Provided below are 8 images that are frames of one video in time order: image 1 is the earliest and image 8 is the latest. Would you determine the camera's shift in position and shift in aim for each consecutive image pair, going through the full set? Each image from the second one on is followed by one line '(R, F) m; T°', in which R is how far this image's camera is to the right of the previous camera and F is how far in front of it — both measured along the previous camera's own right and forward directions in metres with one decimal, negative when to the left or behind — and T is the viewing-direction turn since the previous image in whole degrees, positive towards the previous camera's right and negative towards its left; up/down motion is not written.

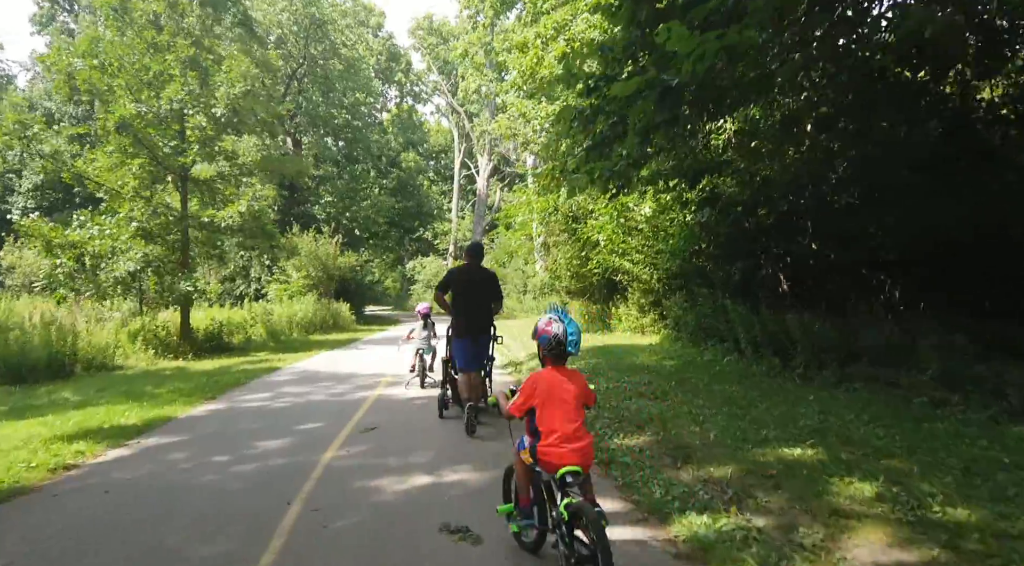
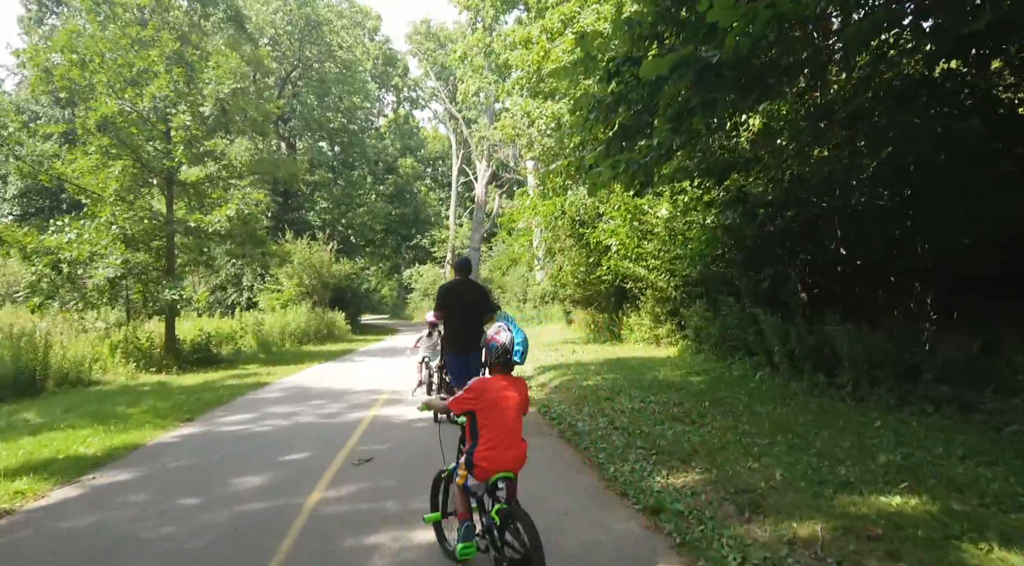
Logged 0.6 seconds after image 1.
(-0.2, +1.1) m; 0°
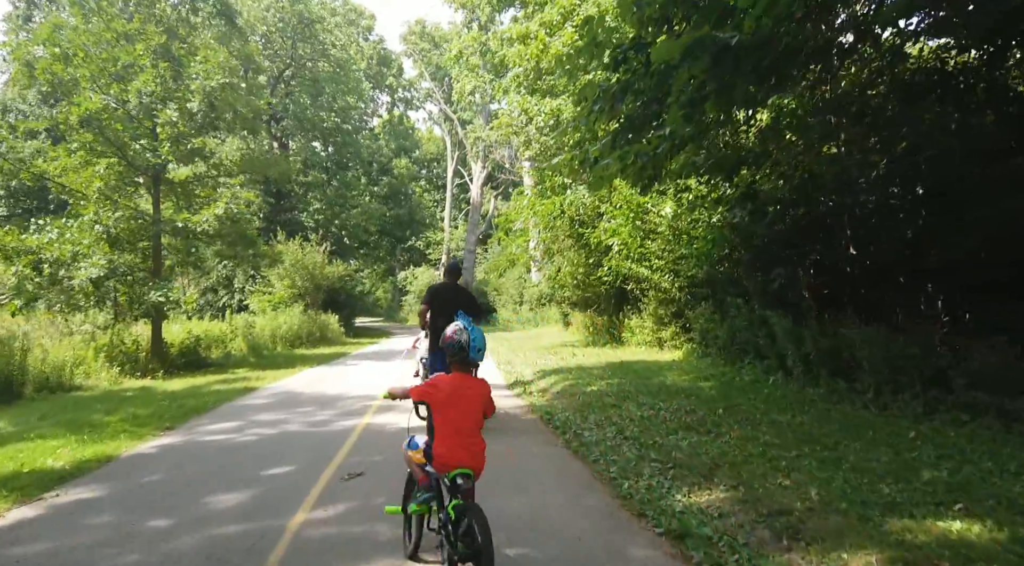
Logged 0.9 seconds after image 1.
(-0.1, +0.6) m; 0°
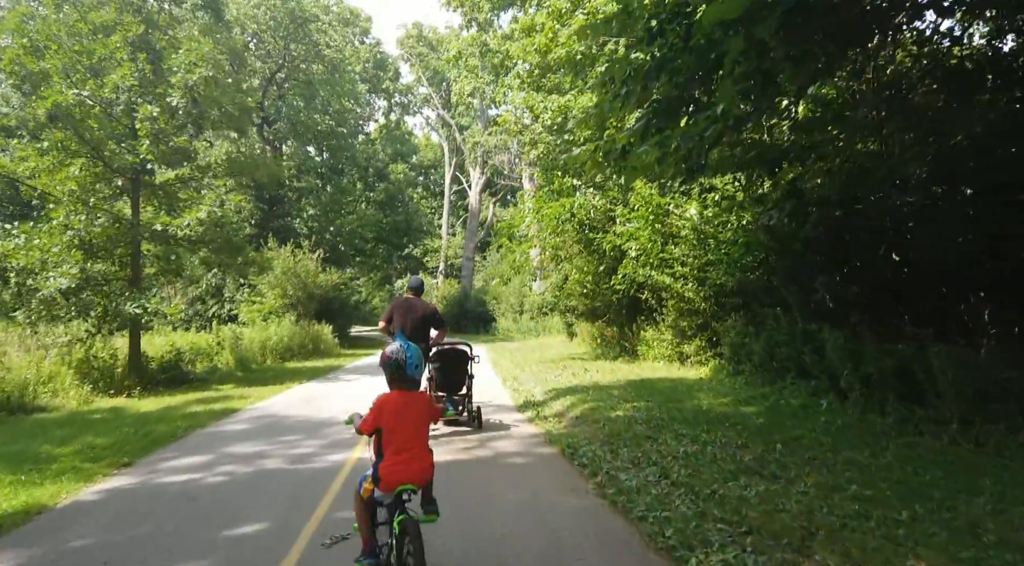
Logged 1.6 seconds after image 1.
(-0.2, +1.4) m; 0°
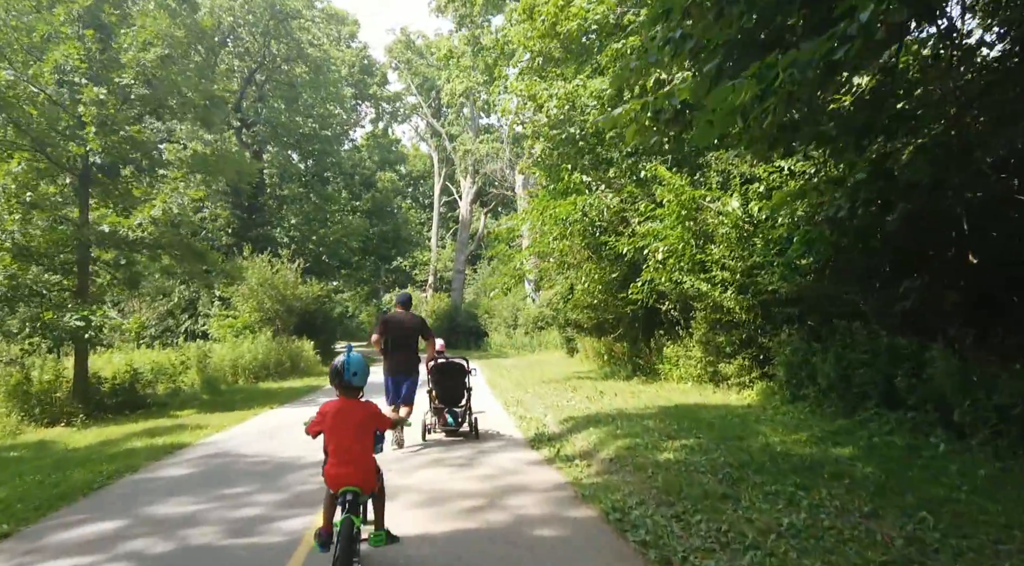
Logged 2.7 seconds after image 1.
(-0.3, +2.2) m; +1°
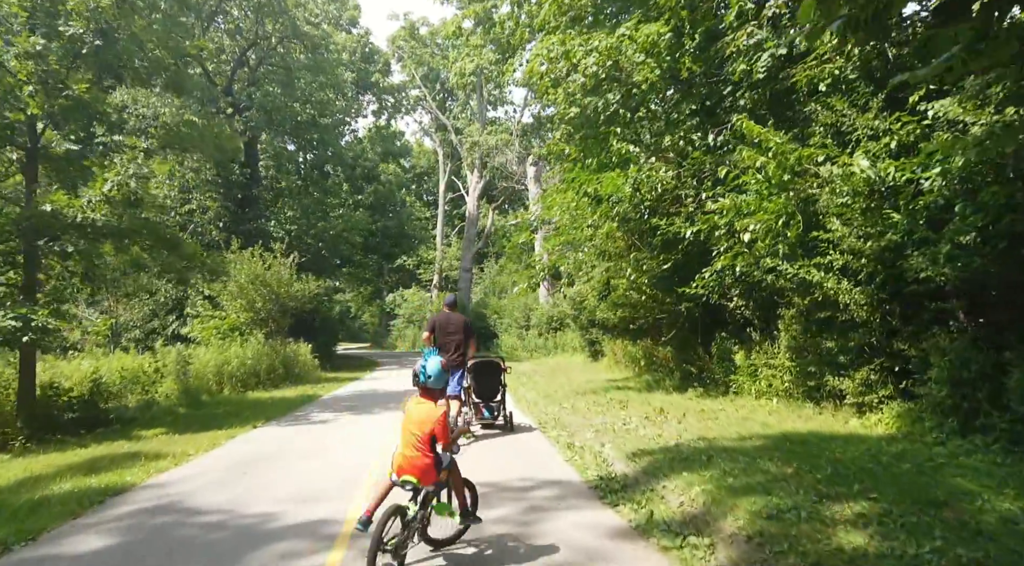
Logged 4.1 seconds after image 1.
(-0.5, +2.8) m; 0°
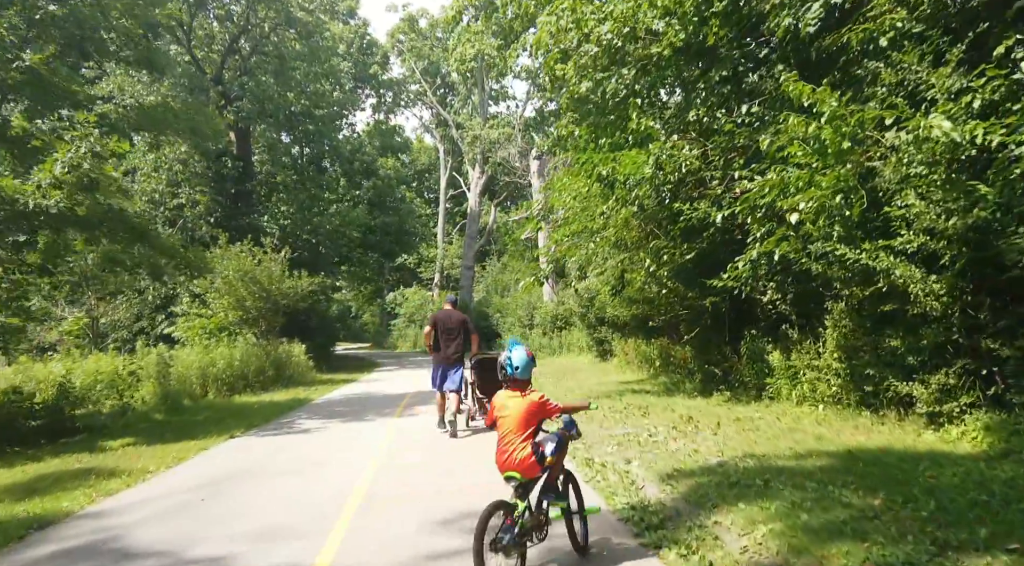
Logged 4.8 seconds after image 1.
(-0.1, +1.4) m; 0°
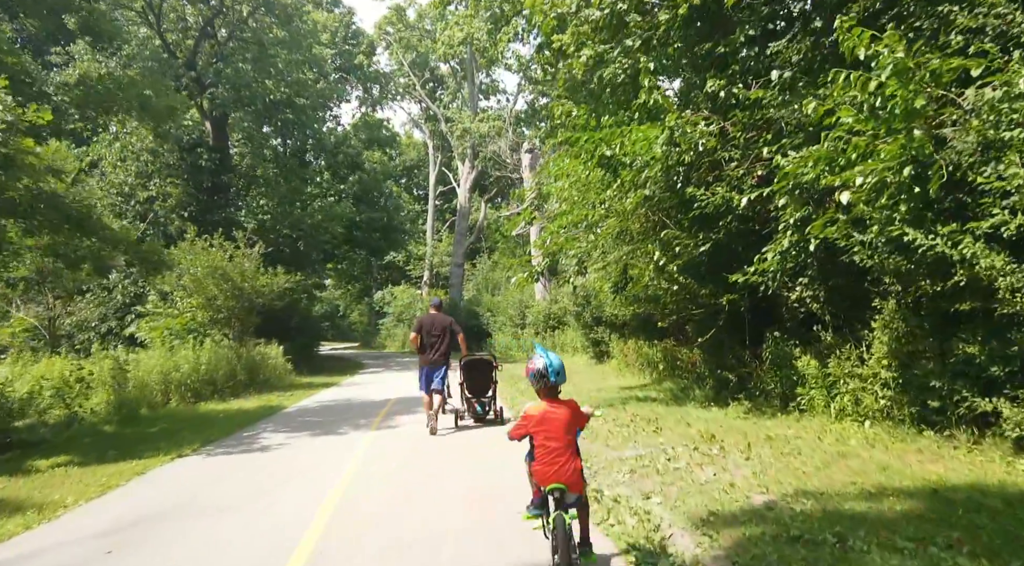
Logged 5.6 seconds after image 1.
(0.0, +1.5) m; +1°
